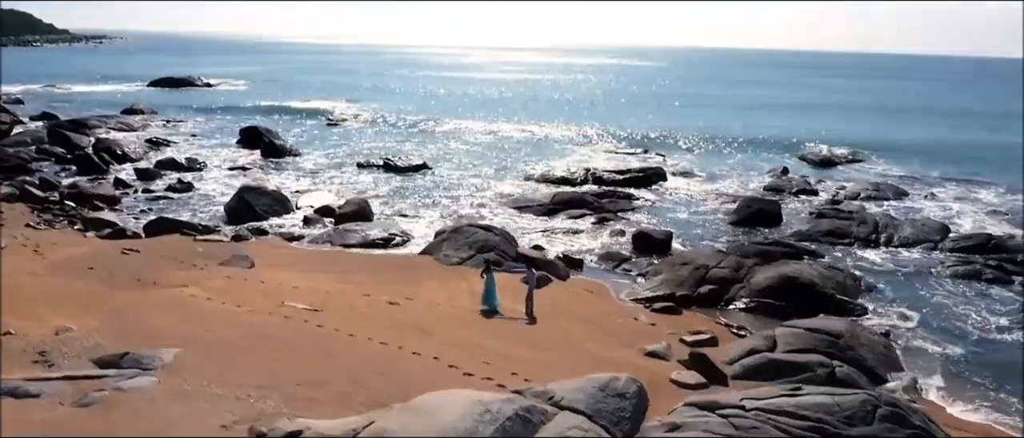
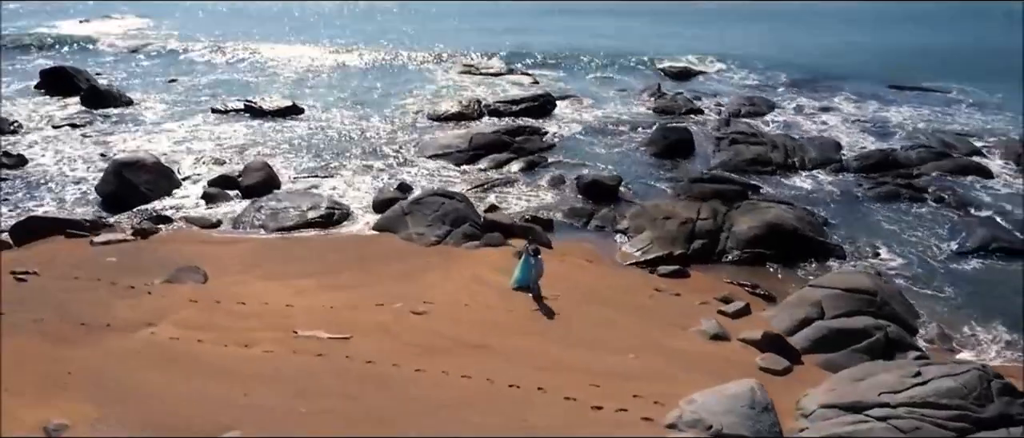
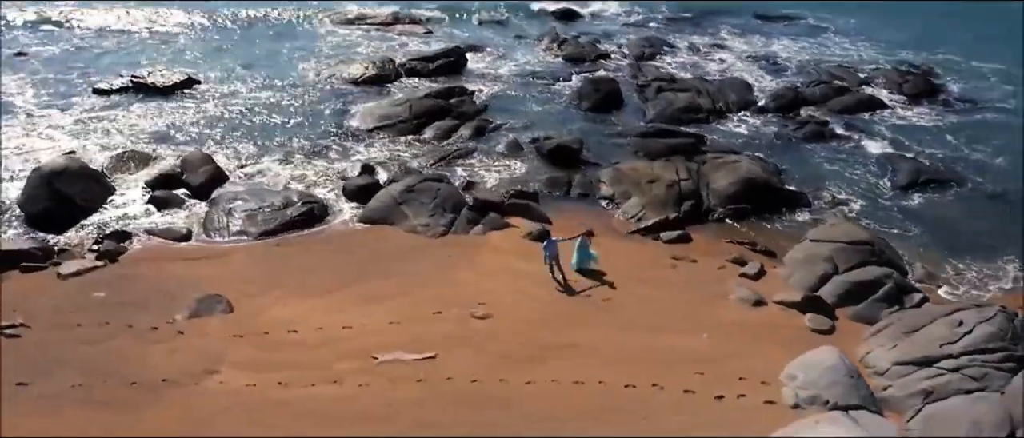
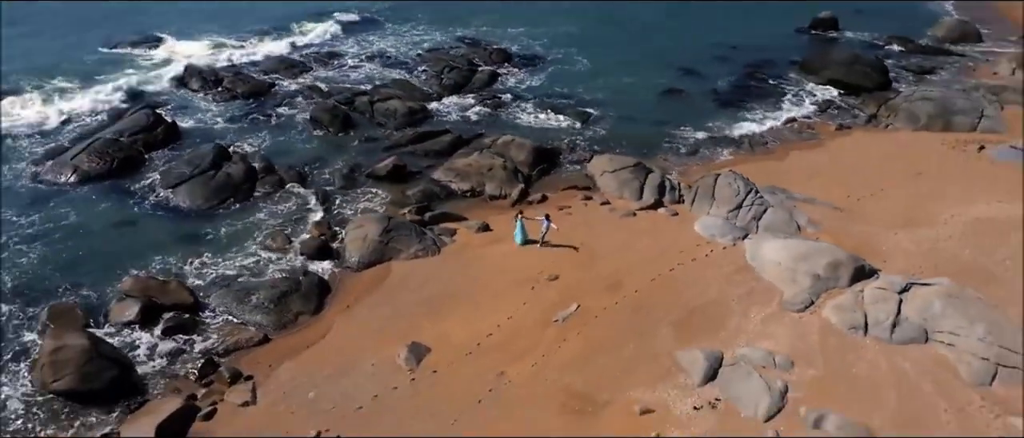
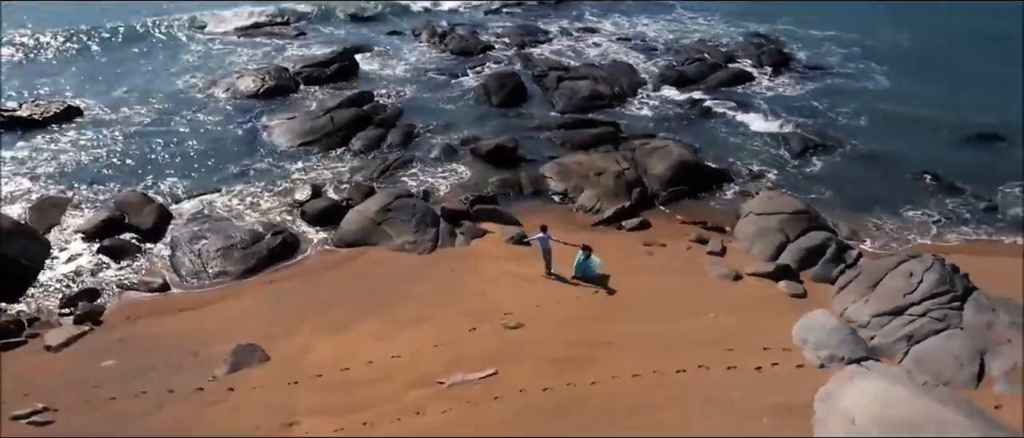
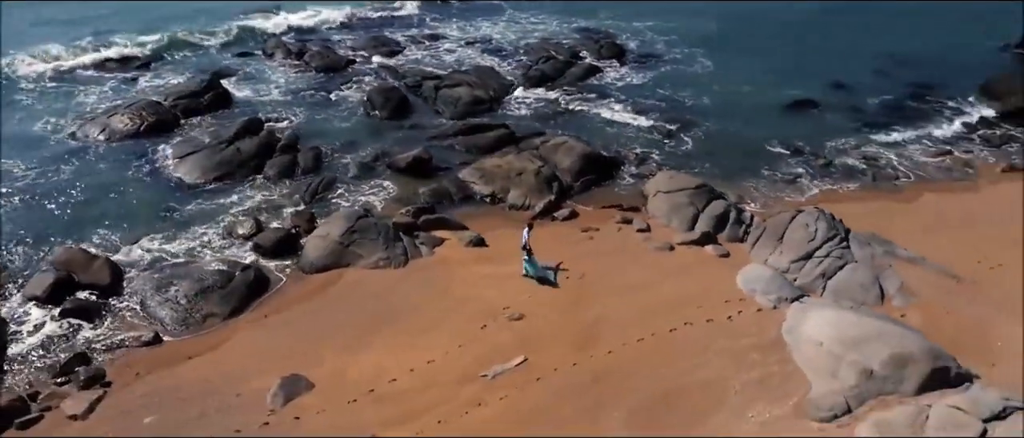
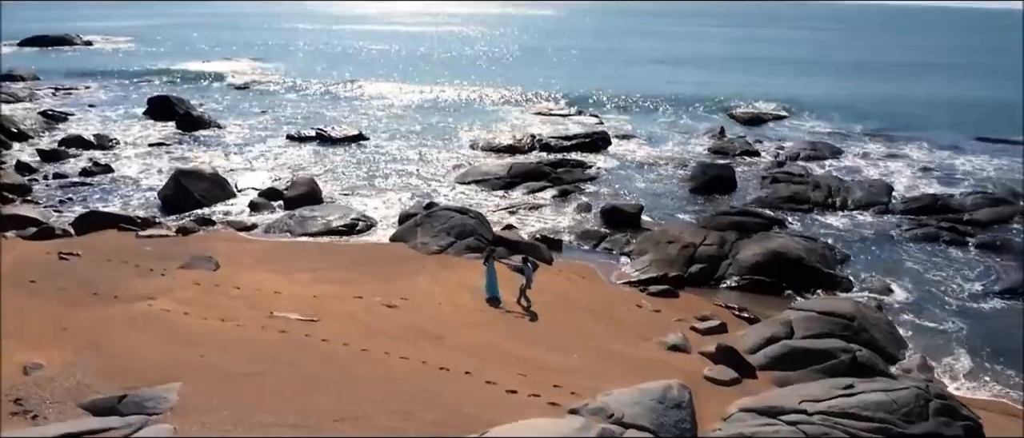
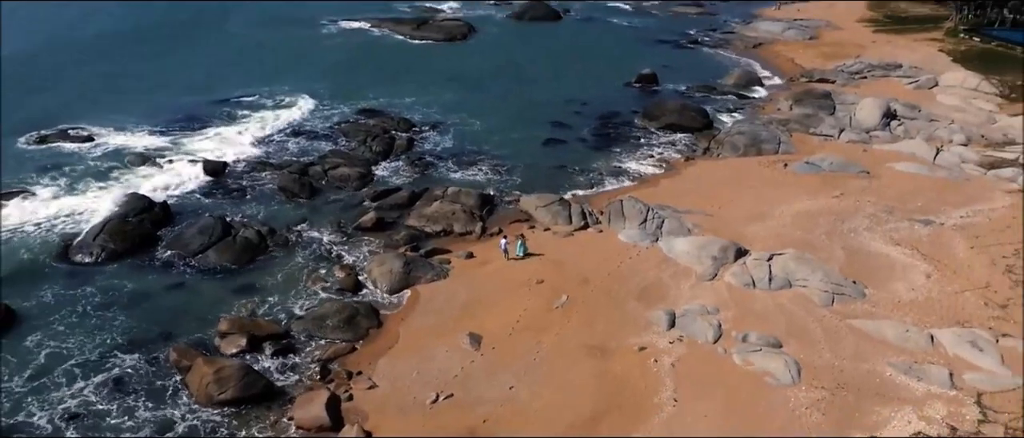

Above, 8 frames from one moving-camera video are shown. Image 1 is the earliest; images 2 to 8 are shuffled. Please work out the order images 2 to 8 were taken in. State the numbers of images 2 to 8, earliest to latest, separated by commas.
7, 2, 3, 5, 6, 4, 8
